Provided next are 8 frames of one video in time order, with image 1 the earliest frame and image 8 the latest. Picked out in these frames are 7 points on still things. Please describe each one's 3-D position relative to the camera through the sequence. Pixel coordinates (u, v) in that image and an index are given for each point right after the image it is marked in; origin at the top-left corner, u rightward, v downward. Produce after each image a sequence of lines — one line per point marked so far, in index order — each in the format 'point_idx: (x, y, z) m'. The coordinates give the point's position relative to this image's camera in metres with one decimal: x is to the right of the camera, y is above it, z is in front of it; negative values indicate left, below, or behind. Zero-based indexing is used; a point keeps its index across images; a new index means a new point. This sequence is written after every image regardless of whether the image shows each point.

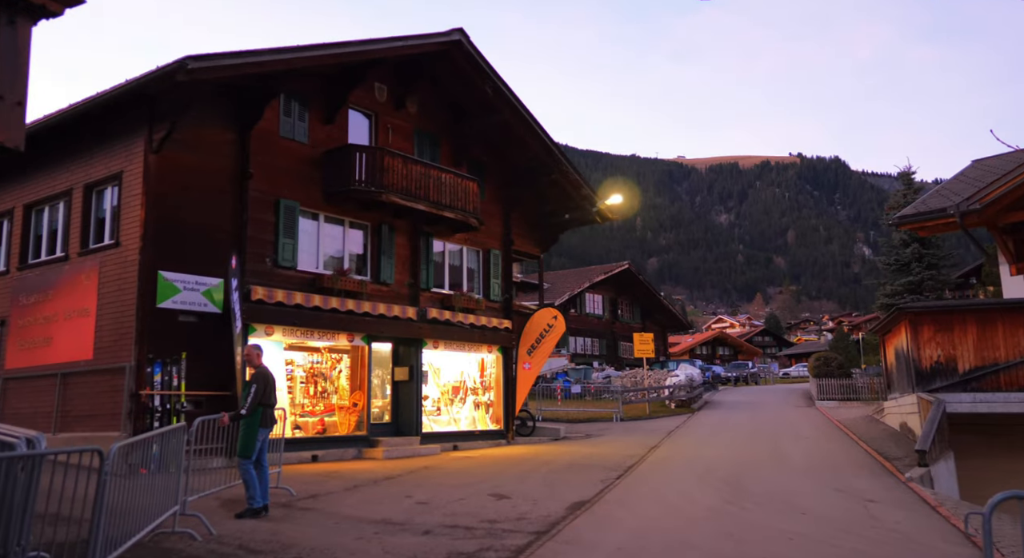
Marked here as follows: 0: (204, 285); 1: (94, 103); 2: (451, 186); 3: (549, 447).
0: (-5.7, -0.1, +13.6) m
1: (-7.3, +3.1, +12.9) m
2: (-1.5, +2.3, +18.2) m
3: (+0.9, -4.3, +18.8) m
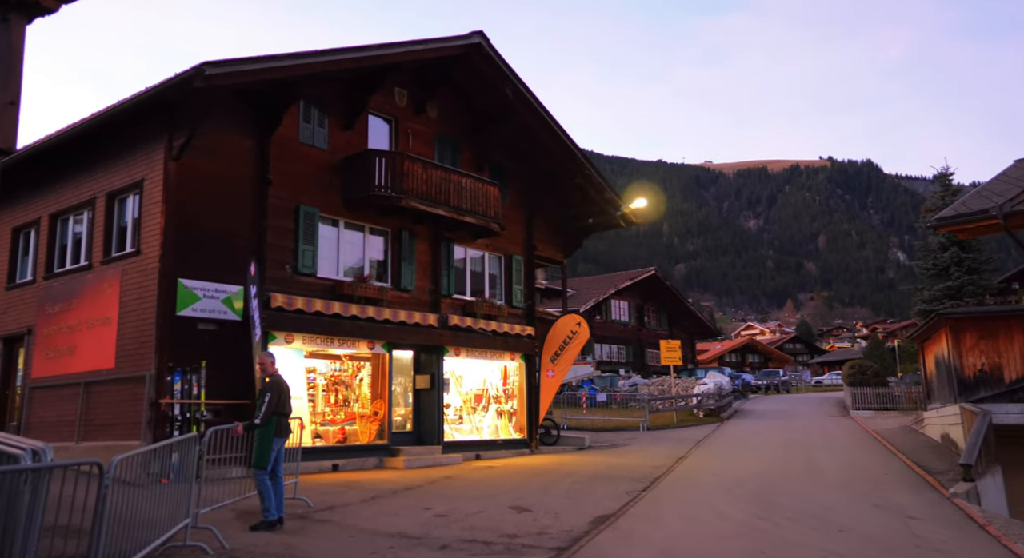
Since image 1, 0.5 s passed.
0: (-5.3, -0.2, +13.5) m
1: (-6.9, +3.0, +12.9) m
2: (-1.0, +2.2, +17.9) m
3: (+1.5, -4.4, +18.4) m
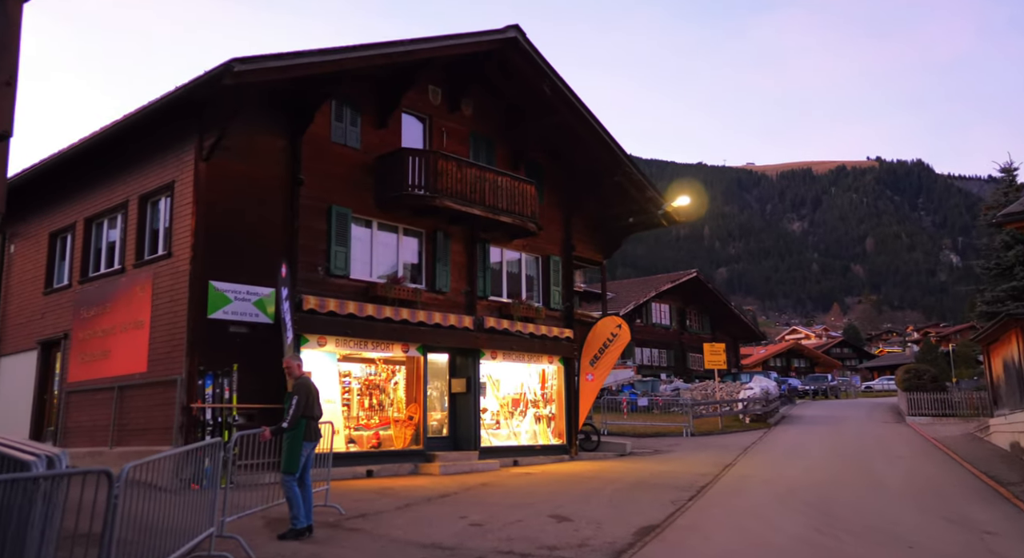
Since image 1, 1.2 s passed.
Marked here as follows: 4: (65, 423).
0: (-4.6, -0.3, +13.3) m
1: (-6.3, +2.9, +12.7) m
2: (-0.1, +2.2, +17.5) m
3: (+2.5, -4.4, +17.7) m
4: (-8.8, -2.8, +14.4) m
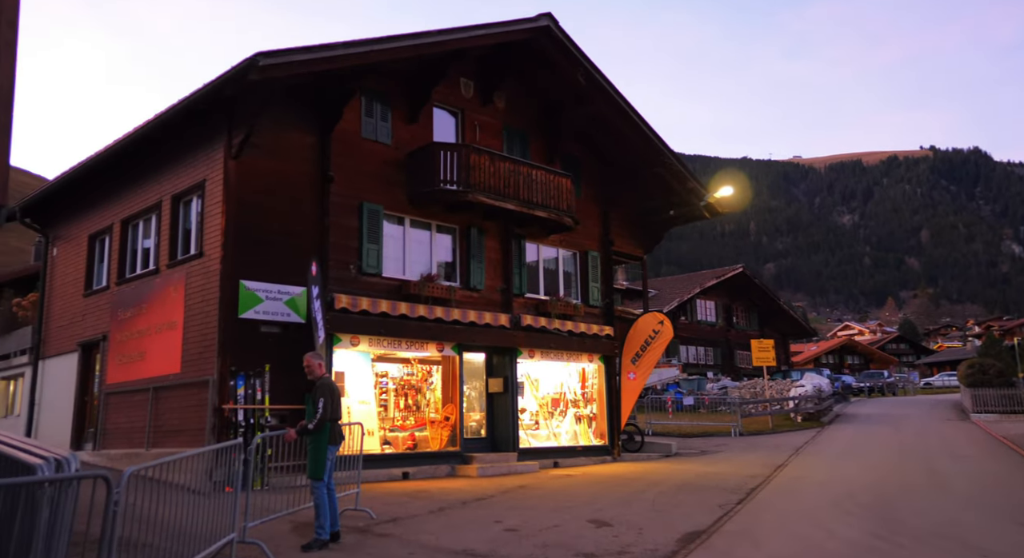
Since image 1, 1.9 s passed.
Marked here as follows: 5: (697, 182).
0: (-4.0, -0.3, +13.1) m
1: (-5.8, +2.9, +12.6) m
2: (+0.7, +2.2, +17.0) m
3: (+3.4, -4.3, +17.1) m
4: (-8.0, -2.9, +14.5) m
5: (+5.0, +2.7, +19.9) m
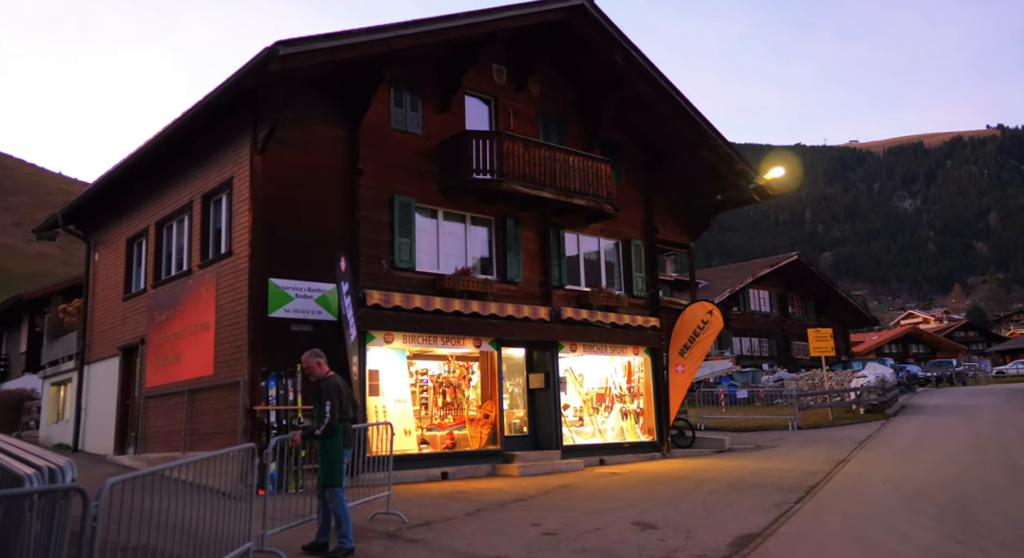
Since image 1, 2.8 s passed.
0: (-3.4, -0.2, +12.8) m
1: (-5.3, +2.9, +12.4) m
2: (+1.5, +2.4, +16.3) m
3: (+4.4, -4.0, +16.3) m
4: (-7.2, -2.9, +14.4) m
5: (+6.0, +3.0, +19.0) m
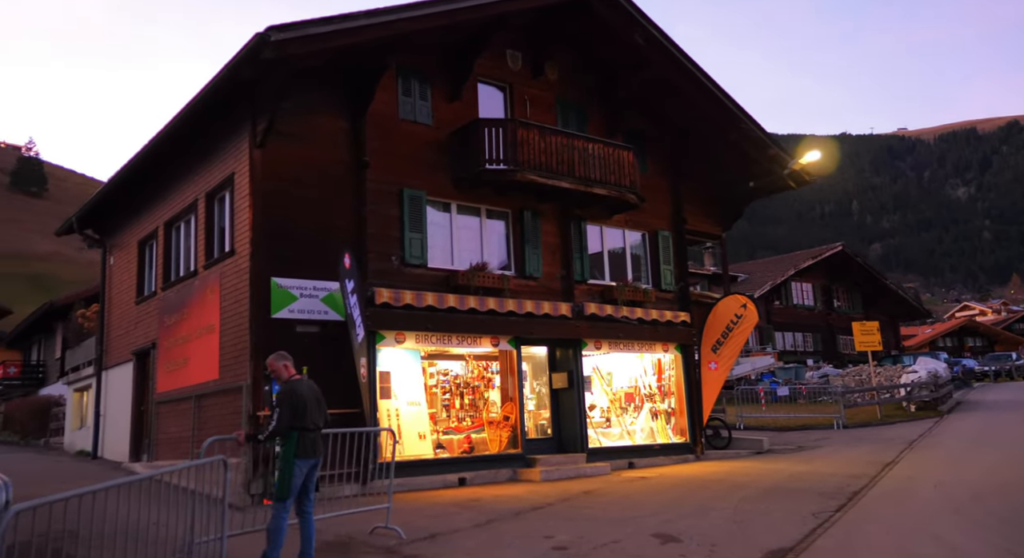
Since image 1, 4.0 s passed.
0: (-3.2, -0.2, +12.2) m
1: (-5.1, +2.9, +12.0) m
2: (+1.9, +2.6, +15.5) m
3: (+4.9, -3.8, +15.3) m
4: (-6.9, -3.0, +14.1) m
5: (+6.5, +3.2, +17.9) m
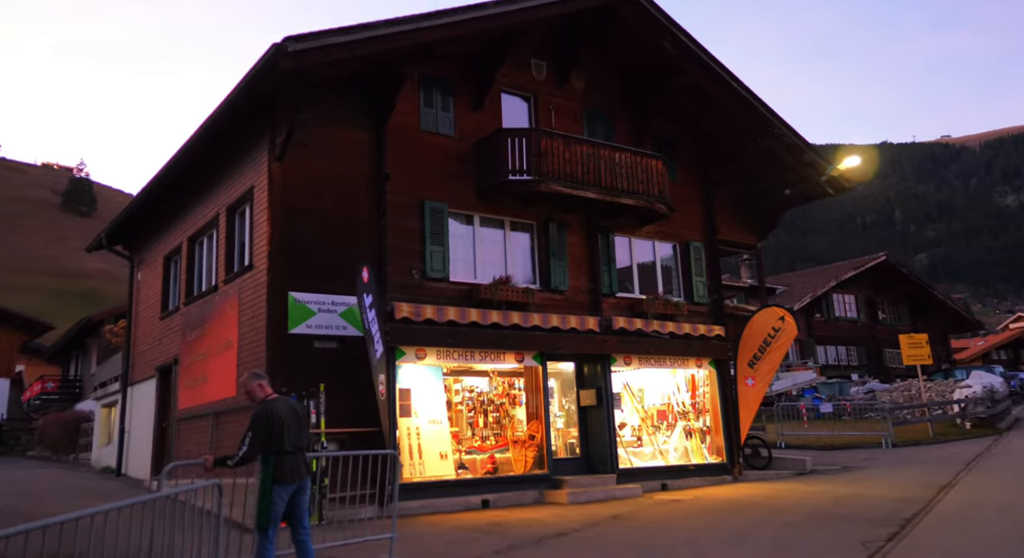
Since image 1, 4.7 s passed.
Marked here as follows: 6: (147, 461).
0: (-2.8, -0.4, +11.9) m
1: (-4.8, +2.7, +11.8) m
2: (+2.4, +2.3, +15.0) m
3: (+5.4, -4.1, +14.5) m
4: (-6.4, -3.3, +13.9) m
5: (+7.1, +2.9, +17.2) m
6: (-7.7, -3.8, +15.4) m
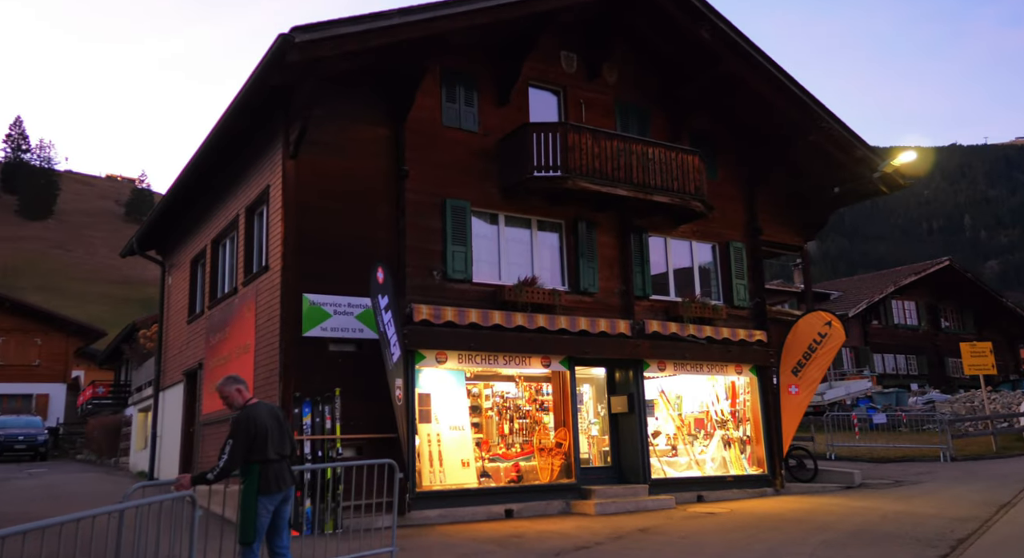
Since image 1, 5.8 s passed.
0: (-2.4, -0.4, +11.6) m
1: (-4.4, +2.6, +11.6) m
2: (+2.9, +2.3, +14.3) m
3: (+6.0, -4.1, +13.5) m
4: (-5.9, -3.3, +13.8) m
5: (+7.8, +2.9, +16.2) m
6: (-7.1, -3.9, +15.4) m
